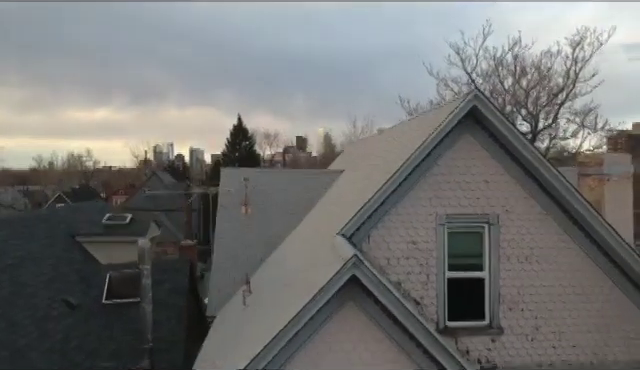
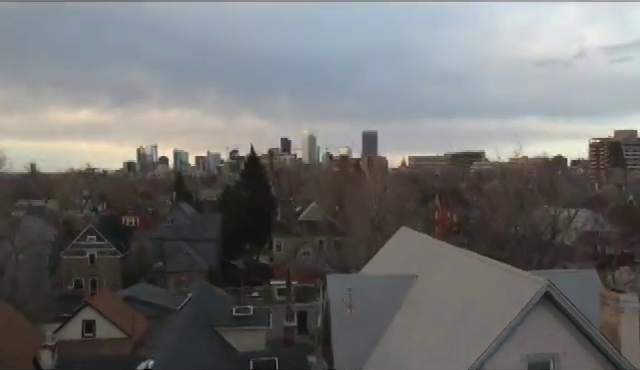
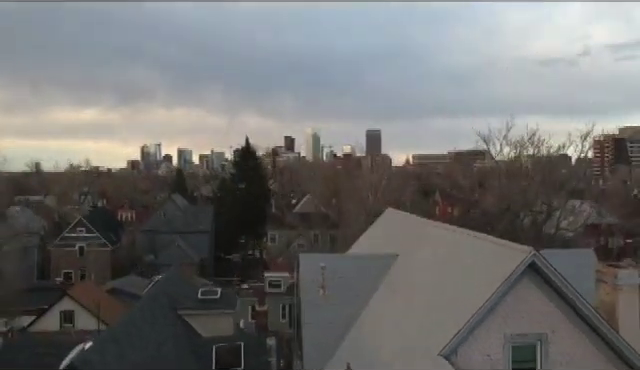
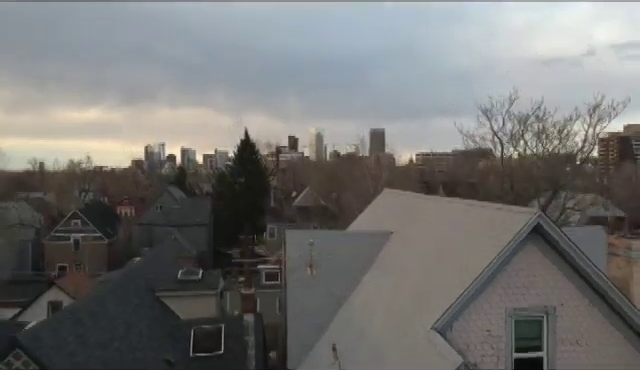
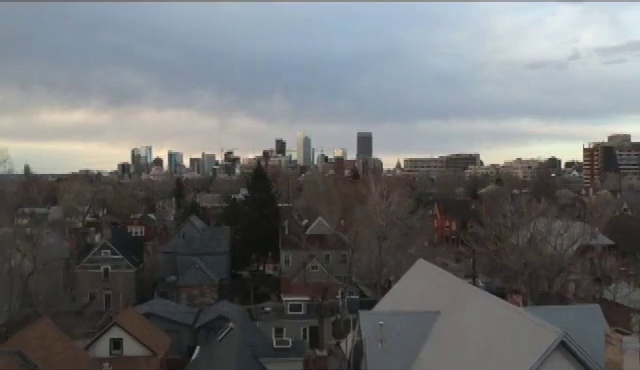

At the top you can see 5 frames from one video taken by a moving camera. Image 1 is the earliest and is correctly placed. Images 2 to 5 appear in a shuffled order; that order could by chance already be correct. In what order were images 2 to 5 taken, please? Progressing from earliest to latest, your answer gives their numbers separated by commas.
4, 3, 2, 5
